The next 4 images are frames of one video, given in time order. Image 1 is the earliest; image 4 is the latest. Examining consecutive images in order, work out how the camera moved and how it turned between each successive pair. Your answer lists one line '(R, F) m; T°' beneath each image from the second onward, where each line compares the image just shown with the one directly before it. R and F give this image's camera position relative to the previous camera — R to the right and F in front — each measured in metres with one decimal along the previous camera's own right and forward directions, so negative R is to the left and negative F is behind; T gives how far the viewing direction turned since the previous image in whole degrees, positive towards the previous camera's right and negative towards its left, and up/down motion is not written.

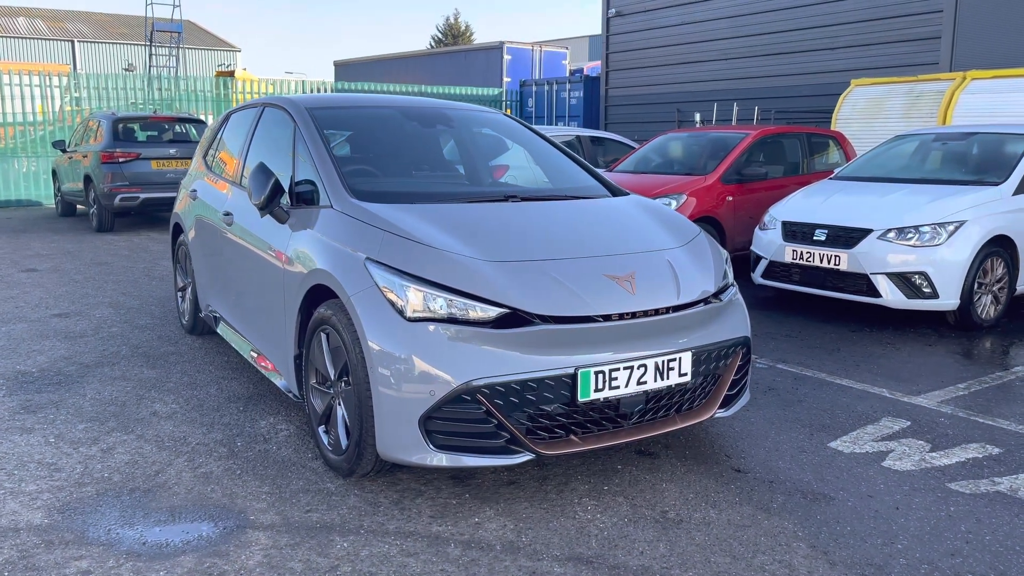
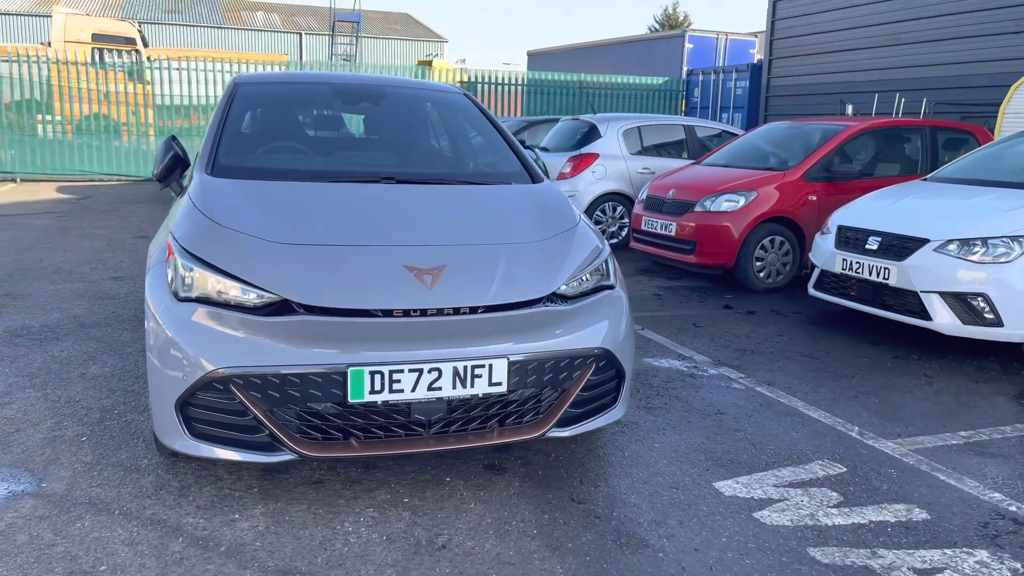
(+1.3, +0.4) m; -14°
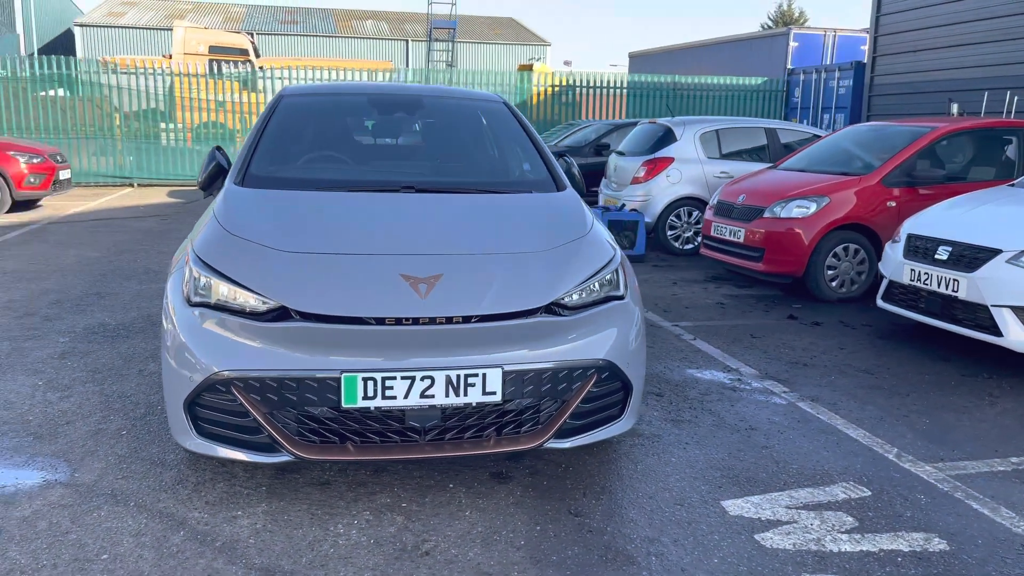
(+0.4, 0.0) m; -7°
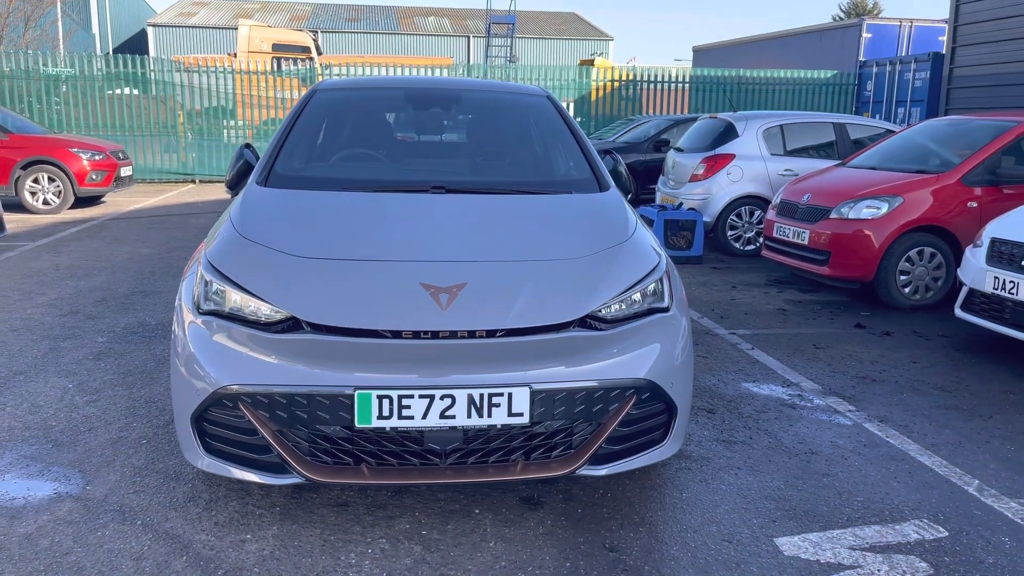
(+0.1, +0.3) m; -4°
